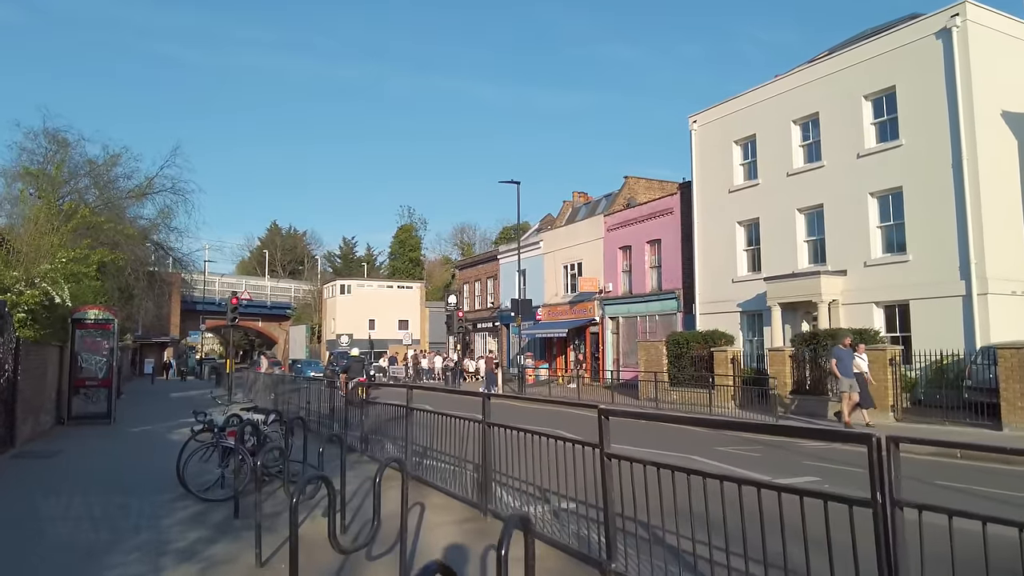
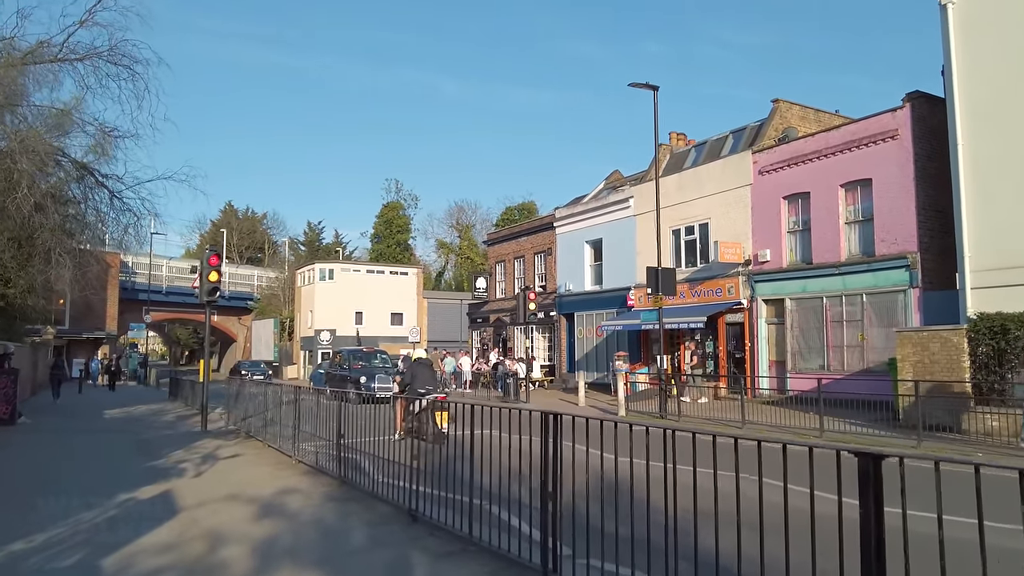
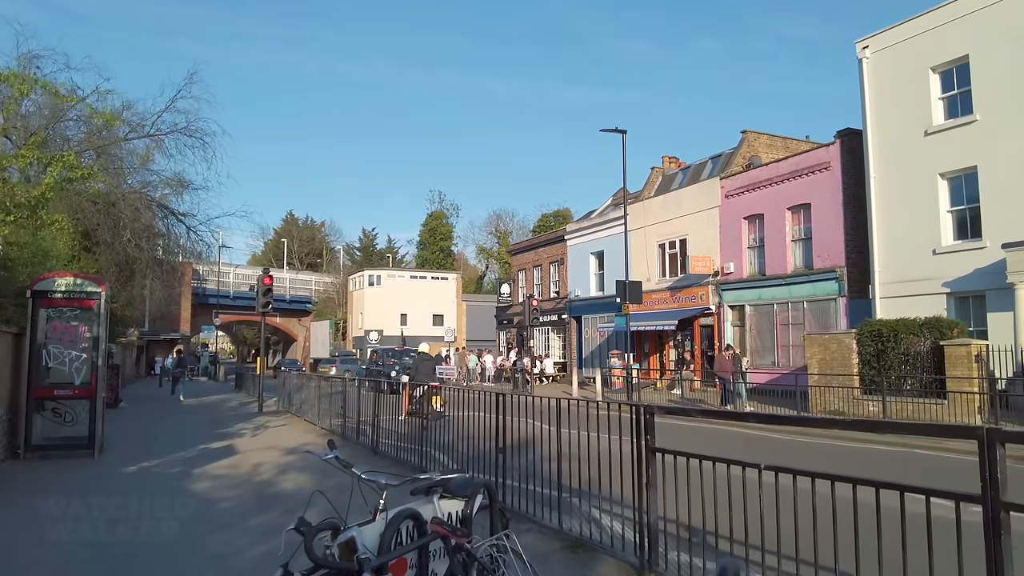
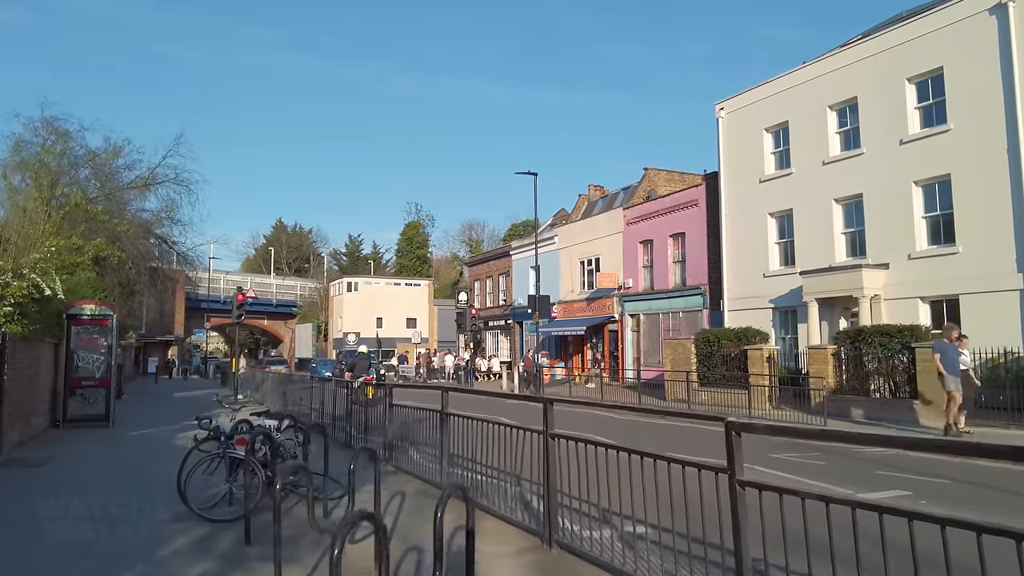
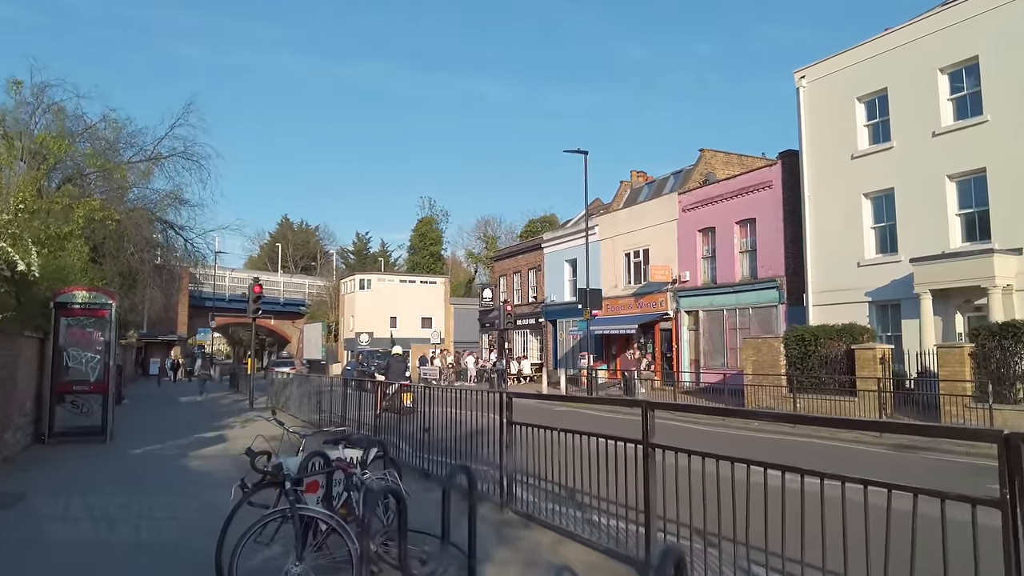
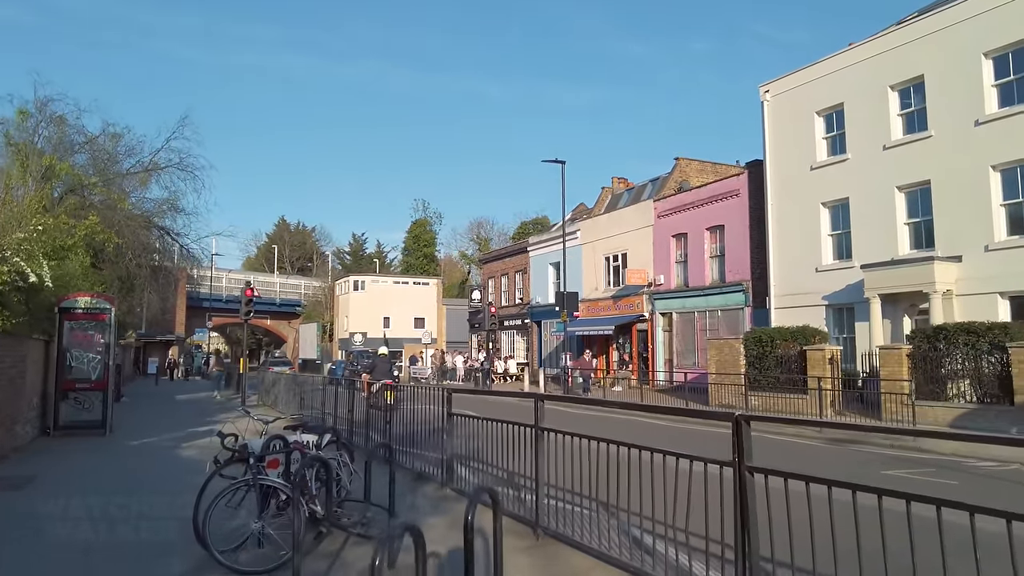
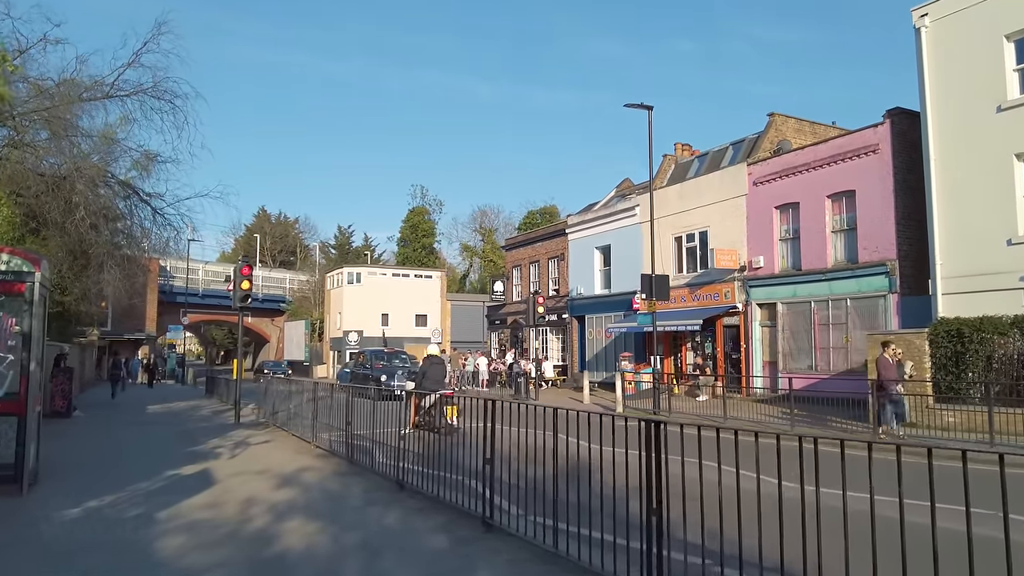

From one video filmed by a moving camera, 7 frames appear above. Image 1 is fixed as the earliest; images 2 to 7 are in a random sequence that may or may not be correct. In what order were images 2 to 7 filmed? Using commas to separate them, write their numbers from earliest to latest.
4, 6, 5, 3, 7, 2
